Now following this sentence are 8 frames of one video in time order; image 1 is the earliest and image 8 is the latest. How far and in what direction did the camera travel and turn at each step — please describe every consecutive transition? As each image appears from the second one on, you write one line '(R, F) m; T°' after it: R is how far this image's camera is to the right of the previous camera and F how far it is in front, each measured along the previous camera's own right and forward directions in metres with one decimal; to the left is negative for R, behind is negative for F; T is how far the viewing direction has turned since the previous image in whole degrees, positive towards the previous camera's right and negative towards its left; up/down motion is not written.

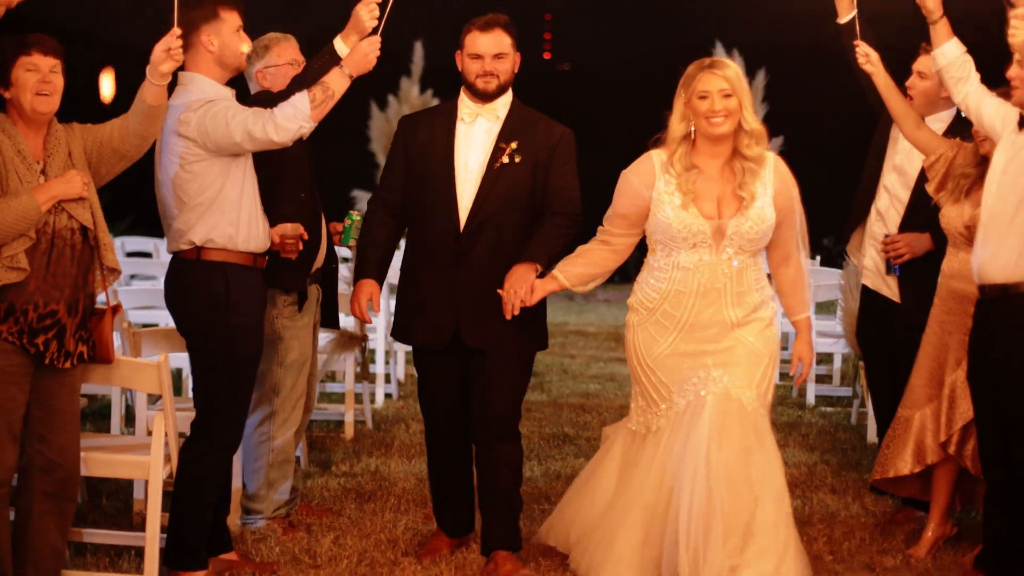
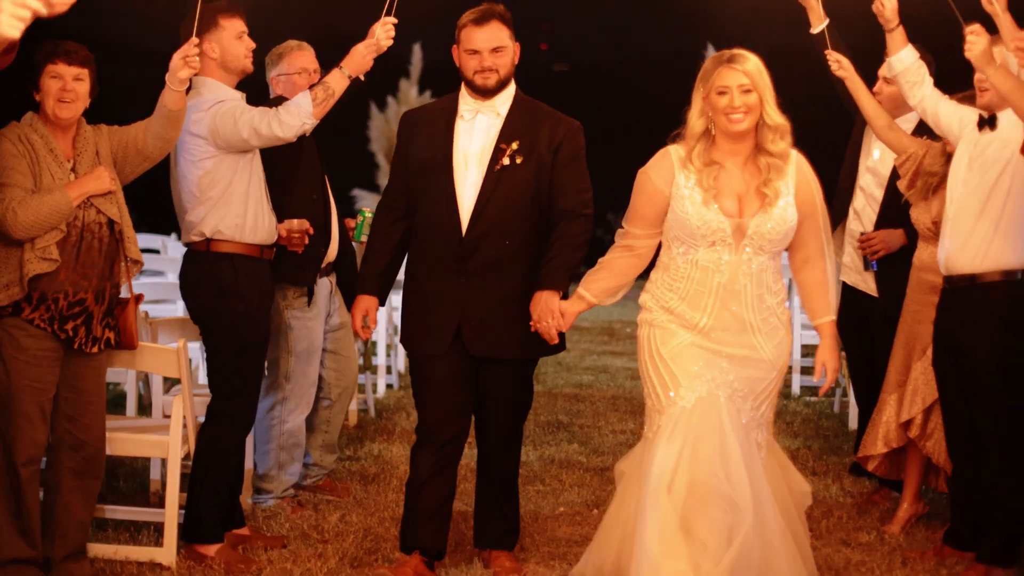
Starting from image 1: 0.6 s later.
(+0.1, -0.3) m; -1°
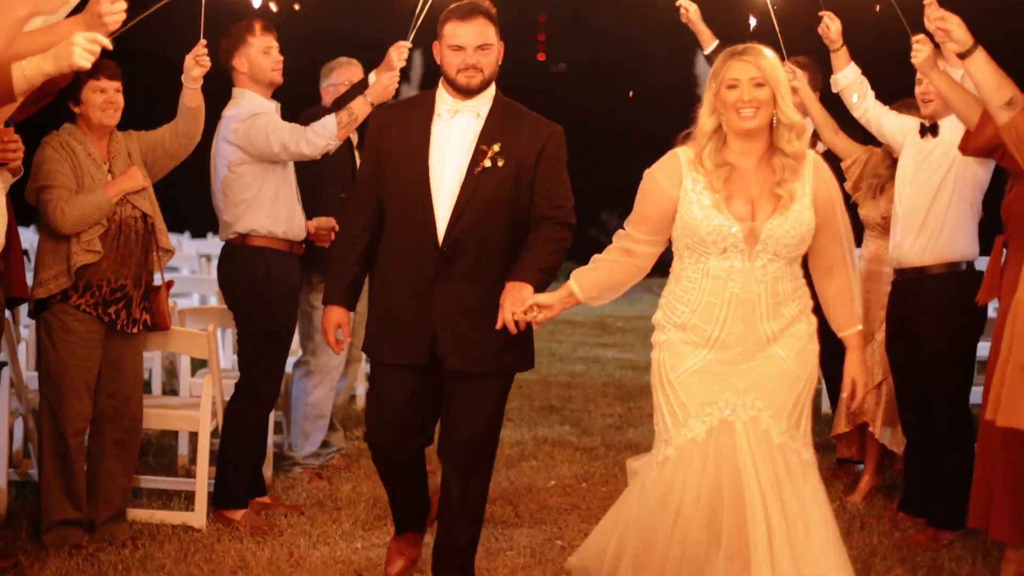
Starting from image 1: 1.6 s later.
(0.0, -0.5) m; 0°
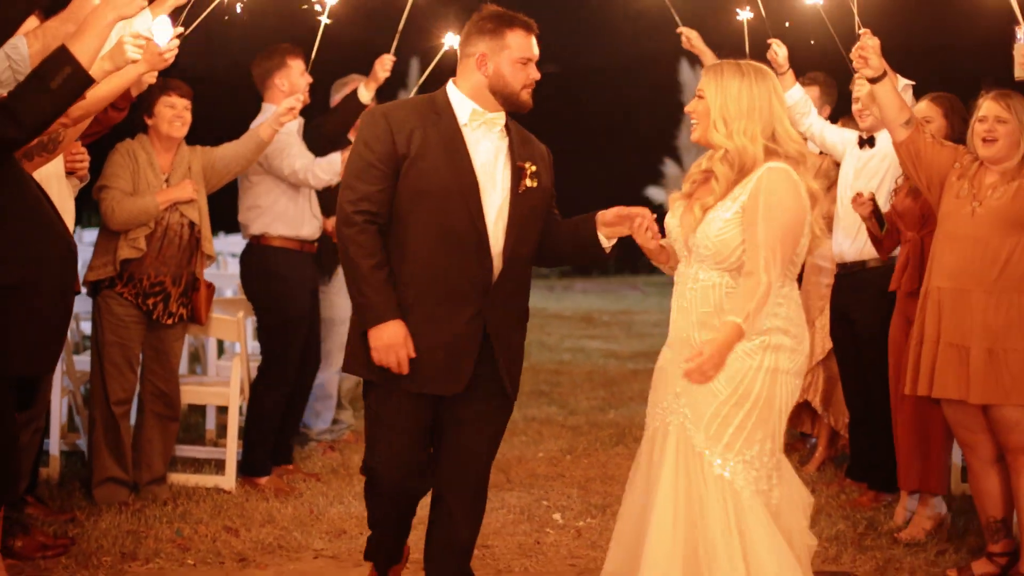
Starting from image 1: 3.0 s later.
(0.0, -0.7) m; 0°
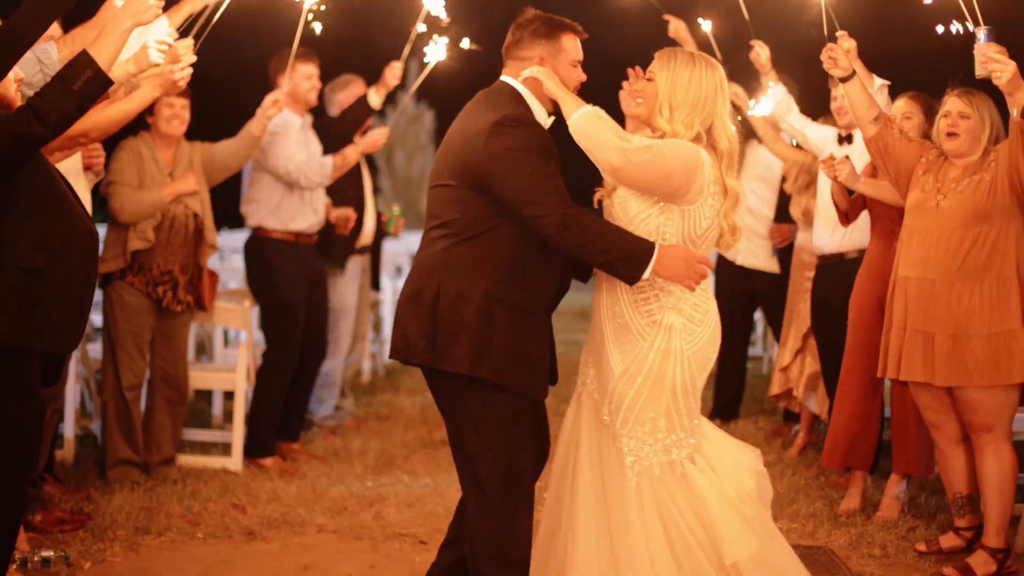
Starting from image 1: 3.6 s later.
(0.0, -0.3) m; 0°
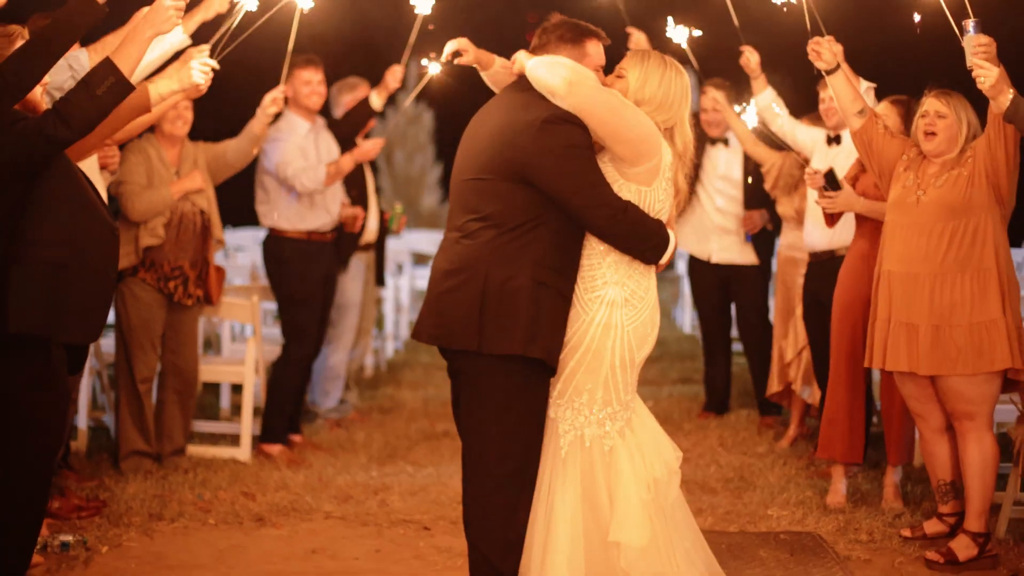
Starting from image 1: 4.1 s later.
(0.0, -0.2) m; 0°
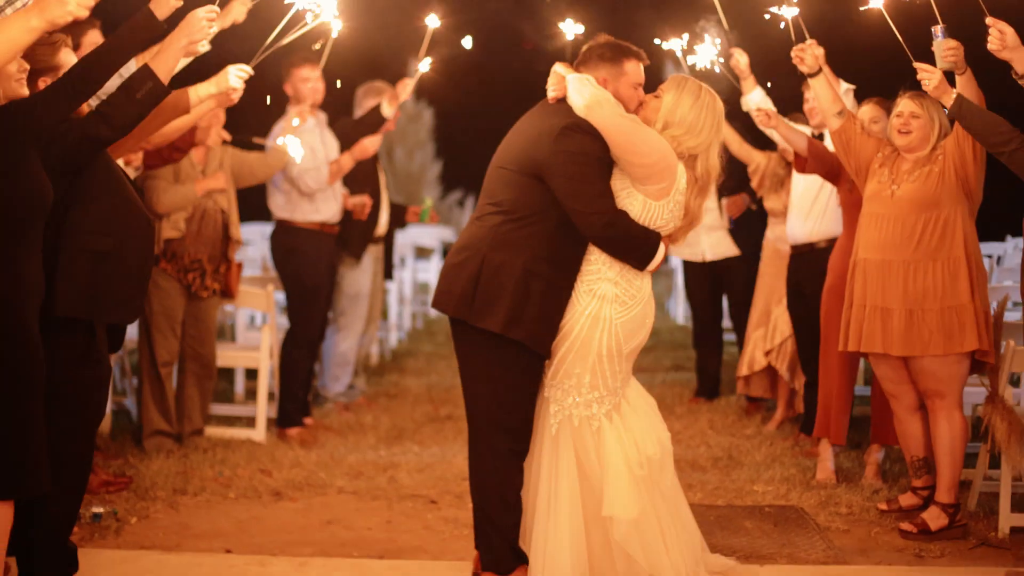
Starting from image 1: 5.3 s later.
(0.0, -0.3) m; 0°
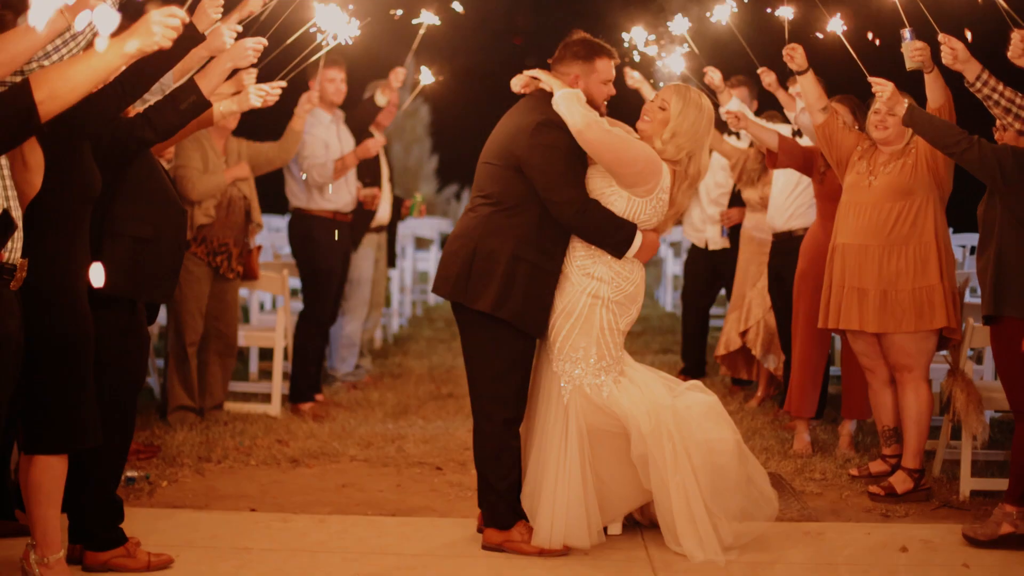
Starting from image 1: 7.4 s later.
(-0.1, -0.4) m; +1°
